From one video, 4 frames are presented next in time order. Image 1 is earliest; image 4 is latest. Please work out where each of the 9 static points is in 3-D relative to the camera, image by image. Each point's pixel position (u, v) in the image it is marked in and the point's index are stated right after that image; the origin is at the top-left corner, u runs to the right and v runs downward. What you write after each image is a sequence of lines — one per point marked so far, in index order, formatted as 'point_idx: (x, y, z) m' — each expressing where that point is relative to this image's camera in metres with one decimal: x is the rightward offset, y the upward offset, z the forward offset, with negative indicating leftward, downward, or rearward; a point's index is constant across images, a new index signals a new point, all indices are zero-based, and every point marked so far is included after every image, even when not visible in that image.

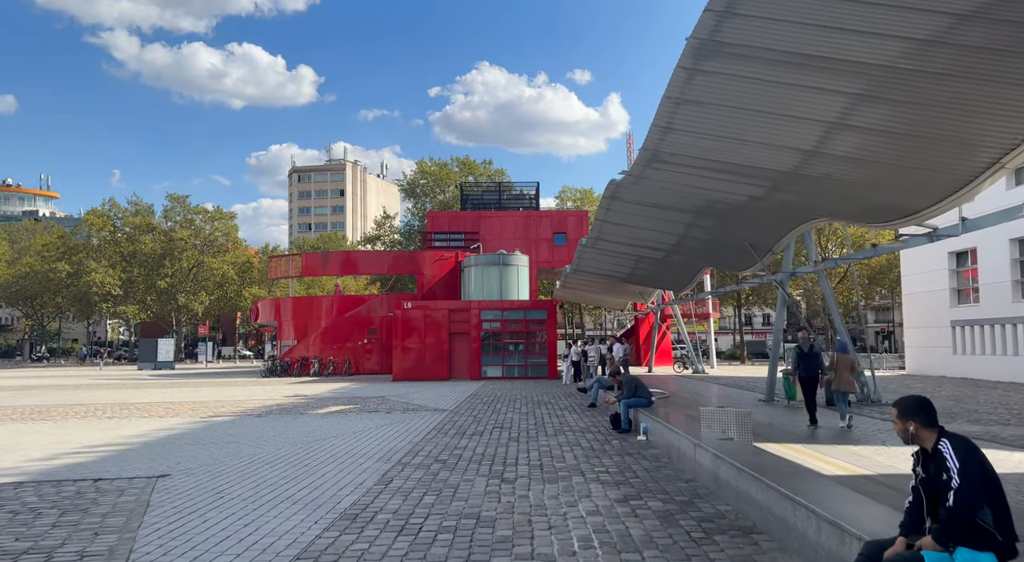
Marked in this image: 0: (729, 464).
0: (+1.8, -1.5, +5.1) m
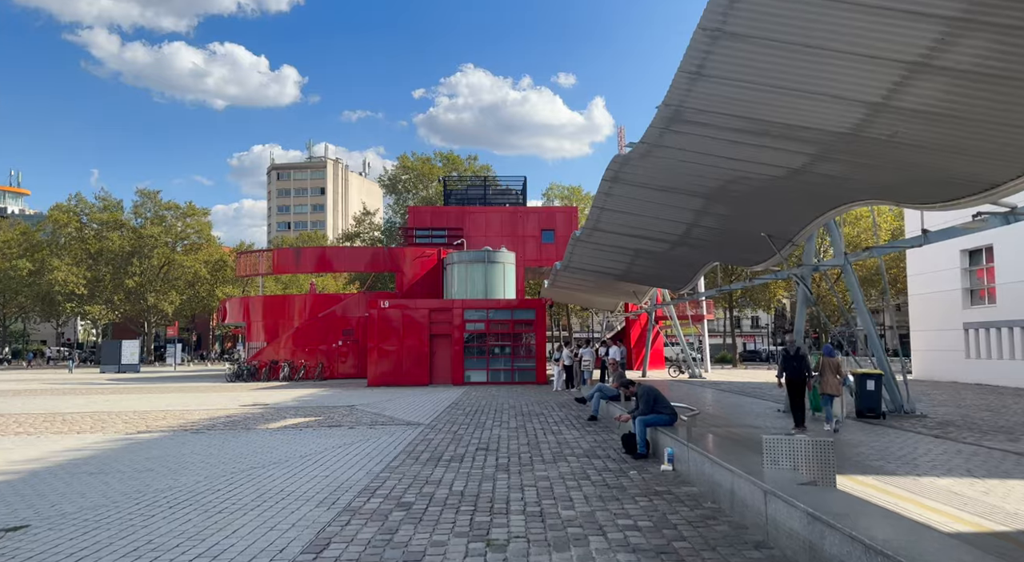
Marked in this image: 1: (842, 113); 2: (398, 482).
0: (+1.8, -1.3, +3.3) m
1: (+3.6, +1.9, +6.7) m
2: (-1.1, -2.0, +6.2) m
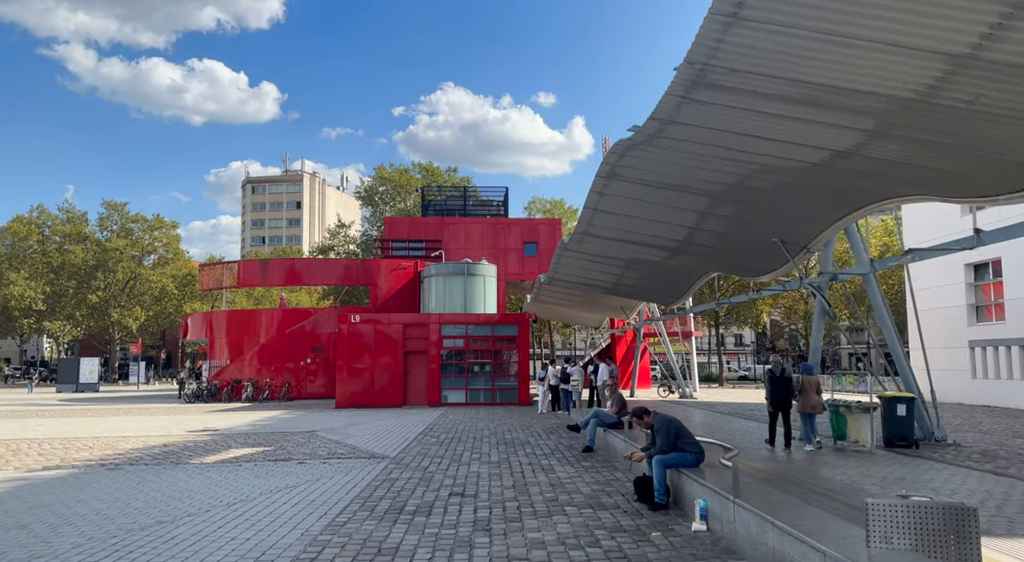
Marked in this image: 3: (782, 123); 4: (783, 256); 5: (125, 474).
0: (+1.7, -1.3, +1.8) m
1: (+3.5, +1.9, +5.4) m
2: (-1.3, -2.0, +4.6) m
3: (+2.9, +1.7, +6.8) m
4: (+5.4, +0.5, +12.5) m
5: (-5.0, -2.5, +8.0) m
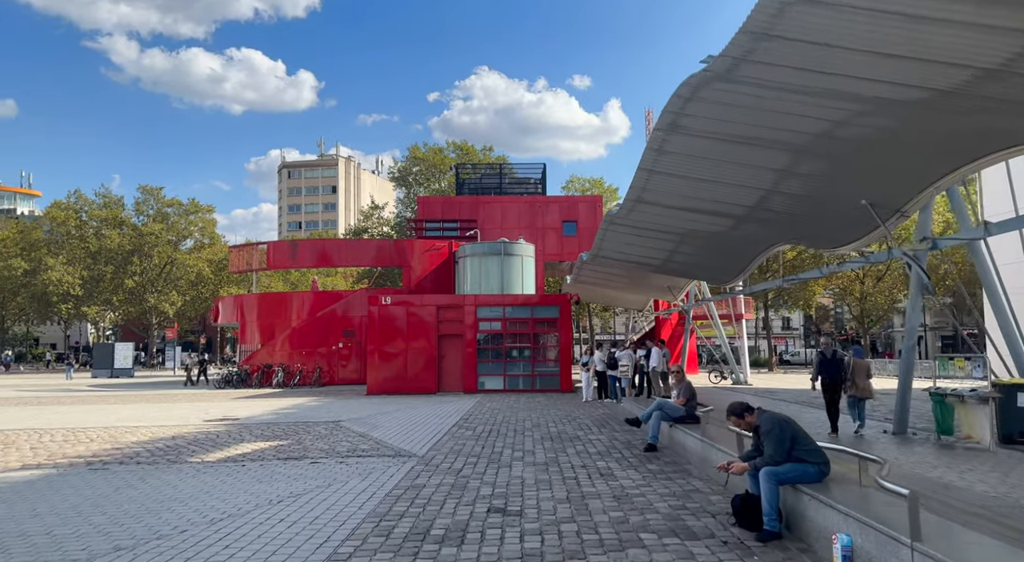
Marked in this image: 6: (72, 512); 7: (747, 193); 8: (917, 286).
0: (+1.9, -1.0, +0.3) m
1: (+3.8, +2.2, +3.7) m
2: (-0.9, -1.7, +3.3) m
3: (+3.4, +2.1, +5.1) m
4: (+6.2, +1.0, +10.7) m
5: (-4.4, -2.2, +6.9) m
6: (-3.8, -2.0, +5.4) m
7: (+4.0, +1.5, +10.5) m
8: (+7.0, -0.1, +10.8) m
